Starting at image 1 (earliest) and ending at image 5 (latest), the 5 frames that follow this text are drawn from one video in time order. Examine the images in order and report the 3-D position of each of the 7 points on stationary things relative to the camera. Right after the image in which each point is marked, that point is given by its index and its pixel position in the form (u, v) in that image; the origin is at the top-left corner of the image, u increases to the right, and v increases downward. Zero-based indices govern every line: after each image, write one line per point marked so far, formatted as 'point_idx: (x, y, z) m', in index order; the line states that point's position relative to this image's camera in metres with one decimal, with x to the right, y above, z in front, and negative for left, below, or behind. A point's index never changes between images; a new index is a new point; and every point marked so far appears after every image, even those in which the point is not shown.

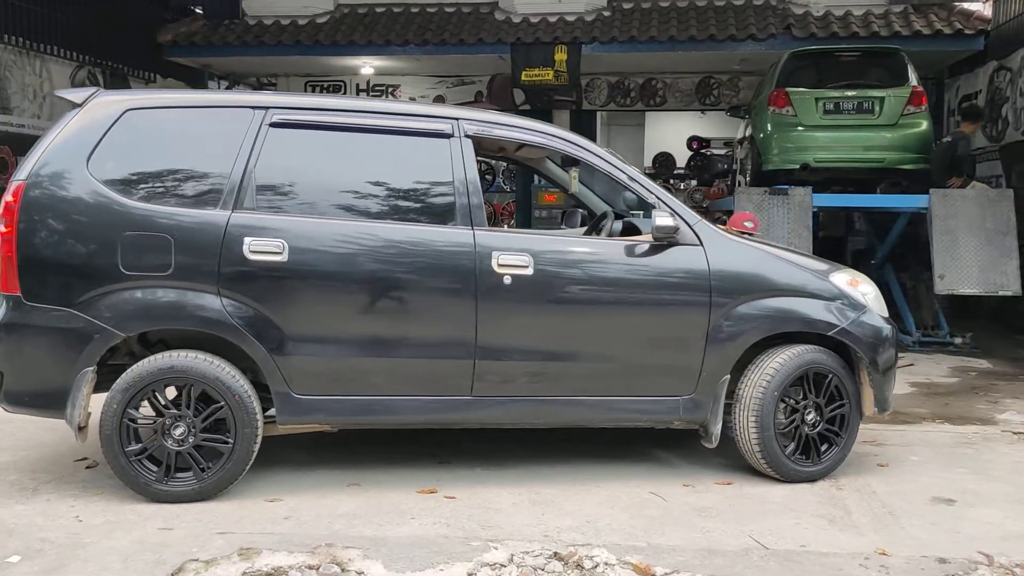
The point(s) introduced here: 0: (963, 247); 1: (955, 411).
0: (+3.7, +0.3, +7.7) m
1: (+2.8, -0.8, +5.9) m
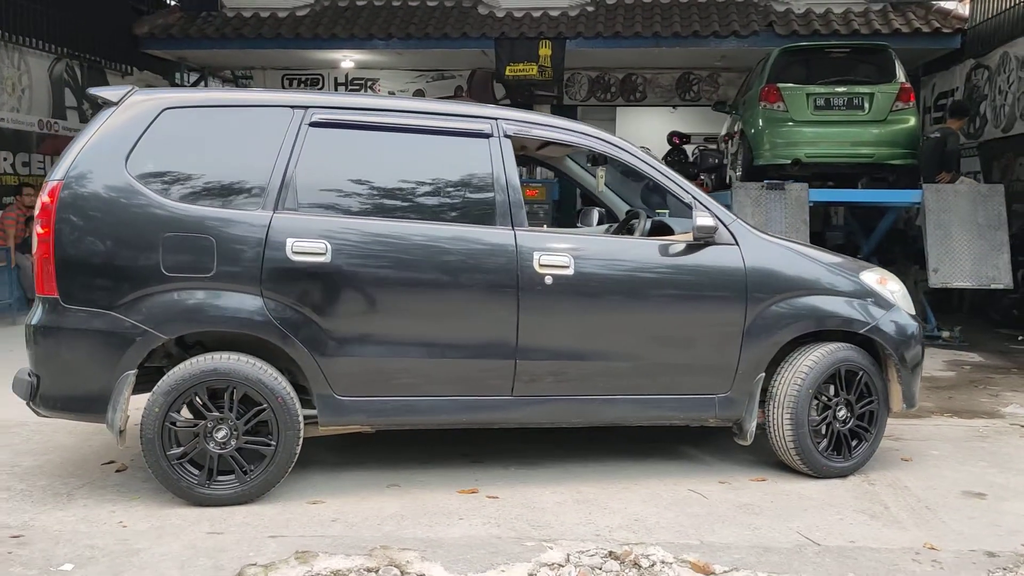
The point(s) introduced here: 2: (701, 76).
0: (+3.7, +0.4, +7.8) m
1: (+2.9, -0.7, +6.0) m
2: (+2.7, +3.0, +13.6) m
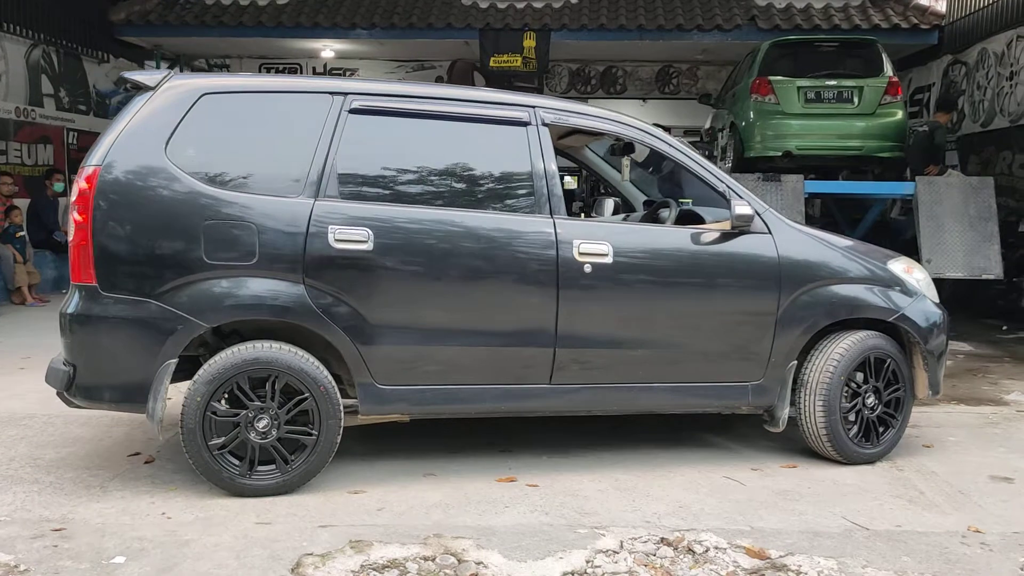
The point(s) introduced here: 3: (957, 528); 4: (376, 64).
0: (+3.7, +0.5, +8.0) m
1: (+2.9, -0.7, +6.2) m
2: (+2.5, +3.2, +13.7) m
3: (+1.6, -0.9, +3.5) m
4: (-1.9, +3.3, +14.1) m
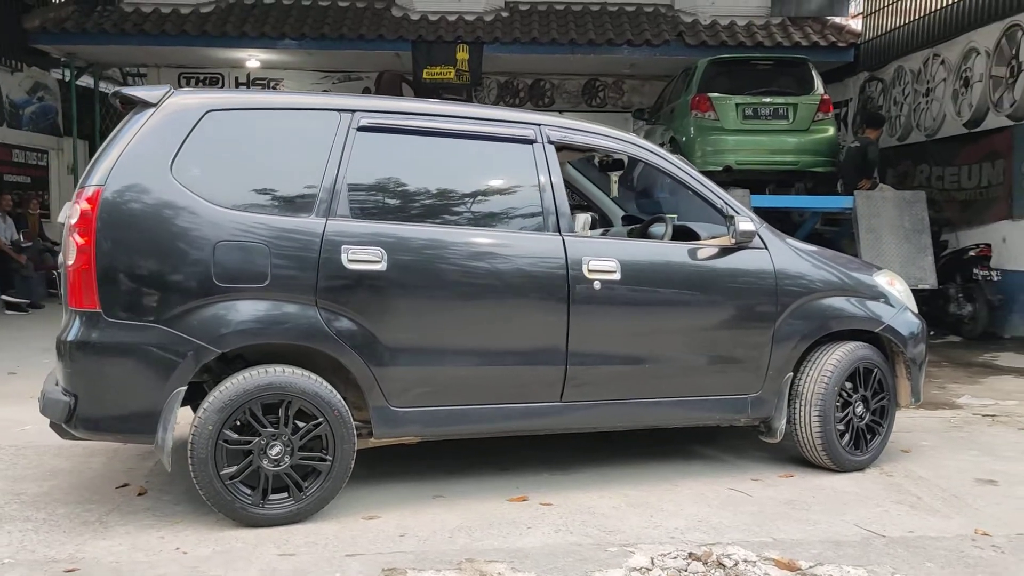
0: (+3.3, +0.4, +8.3) m
1: (+2.7, -0.7, +6.4) m
2: (+1.5, +3.0, +13.9) m
3: (+1.7, -0.9, +3.6) m
4: (-3.0, +3.1, +13.9) m
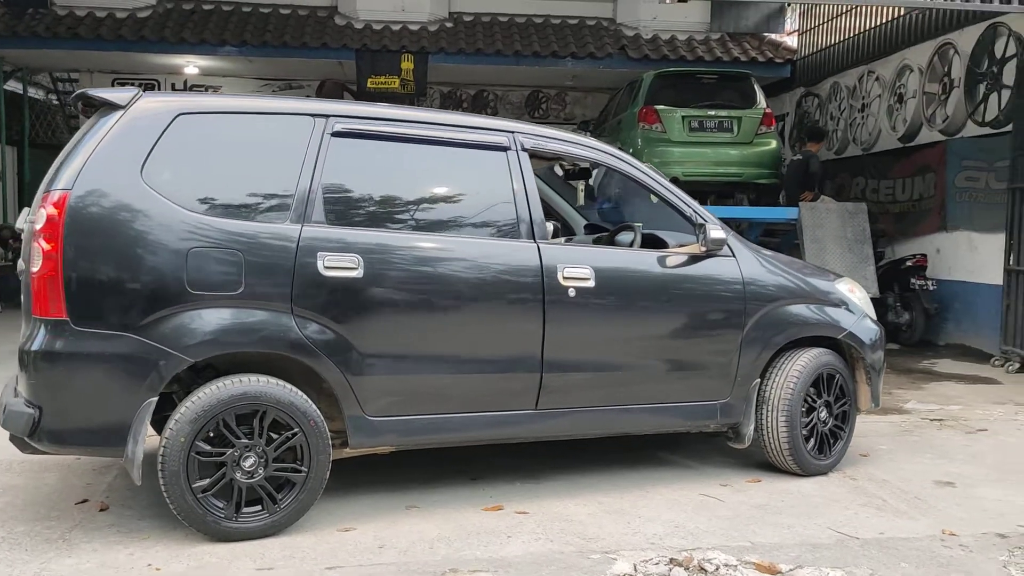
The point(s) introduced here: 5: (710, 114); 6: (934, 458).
0: (+2.9, +0.3, +8.5) m
1: (+2.5, -0.8, +6.6) m
2: (+0.7, +2.9, +14.0) m
3: (+1.6, -0.9, +3.7) m
4: (-3.8, +3.0, +13.7) m
5: (+2.0, +1.7, +9.1) m
6: (+2.2, -0.9, +4.9) m
